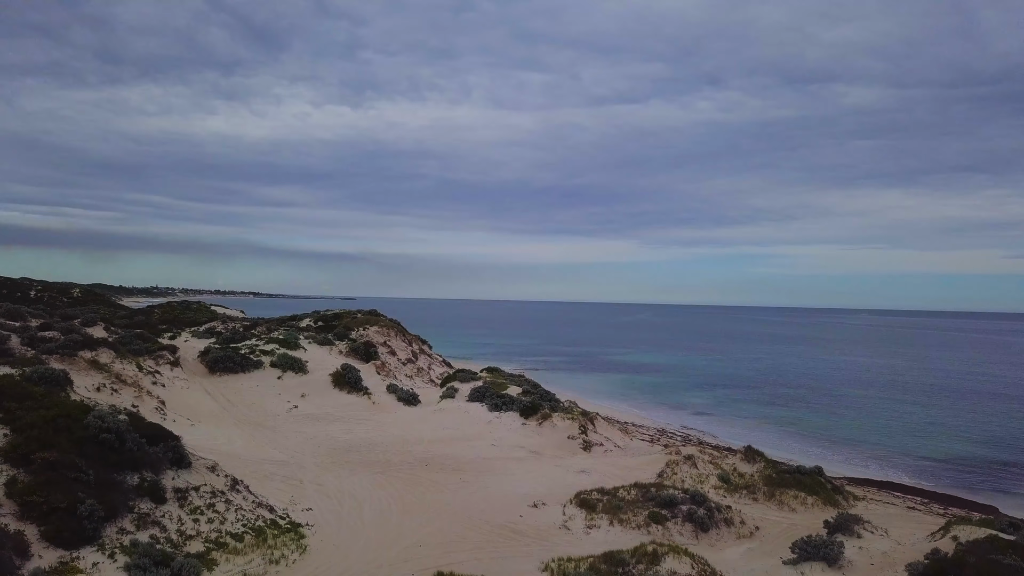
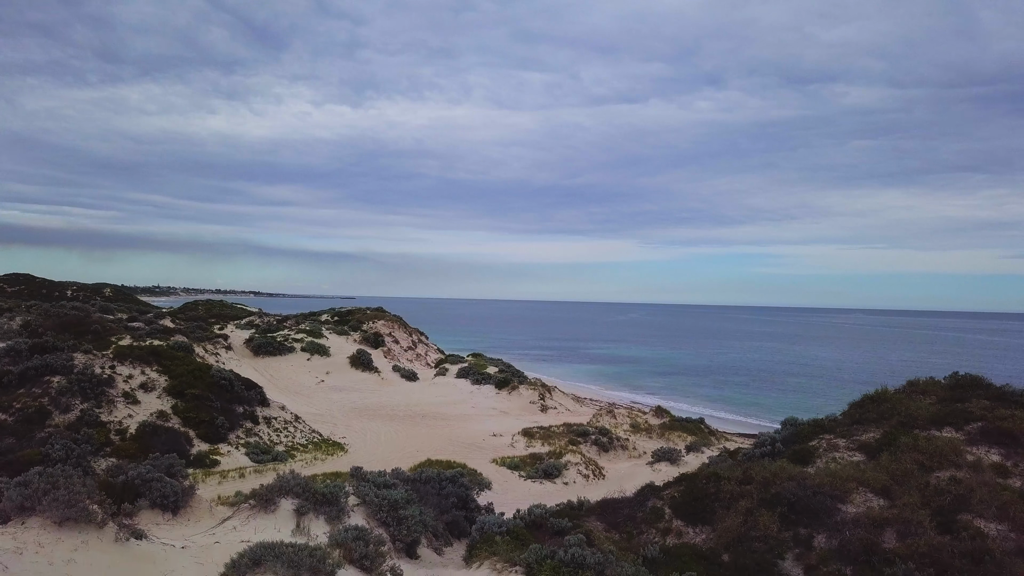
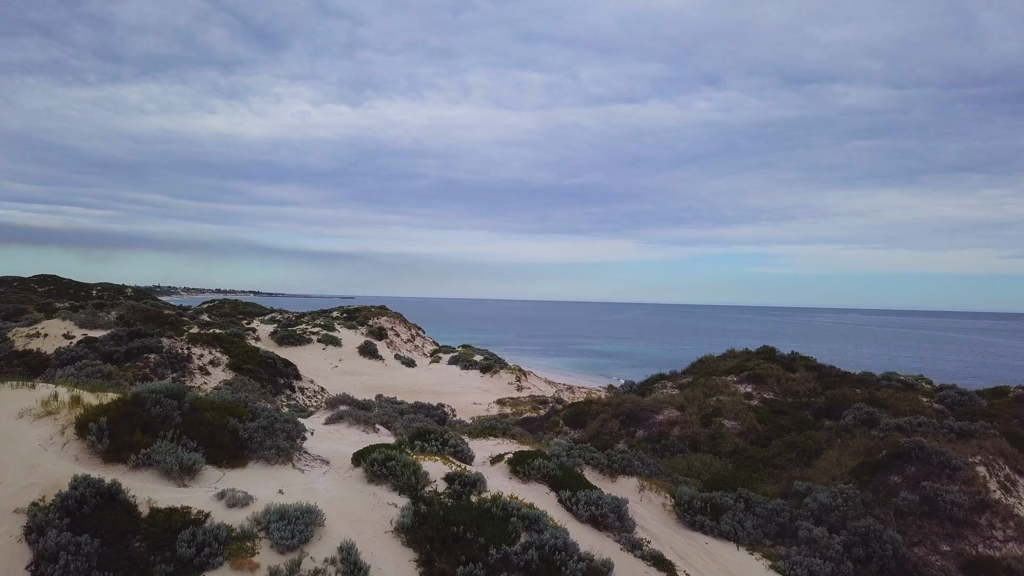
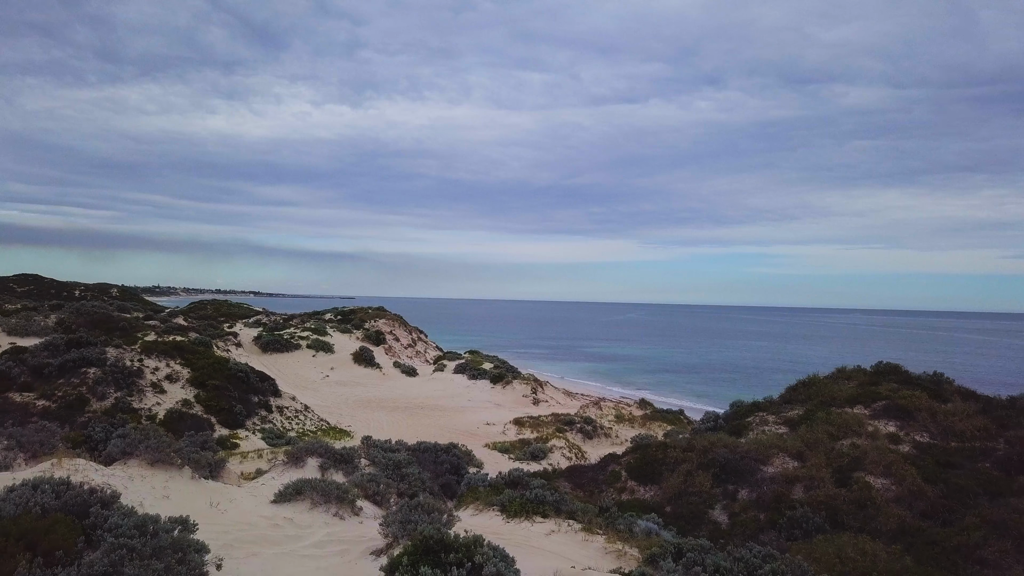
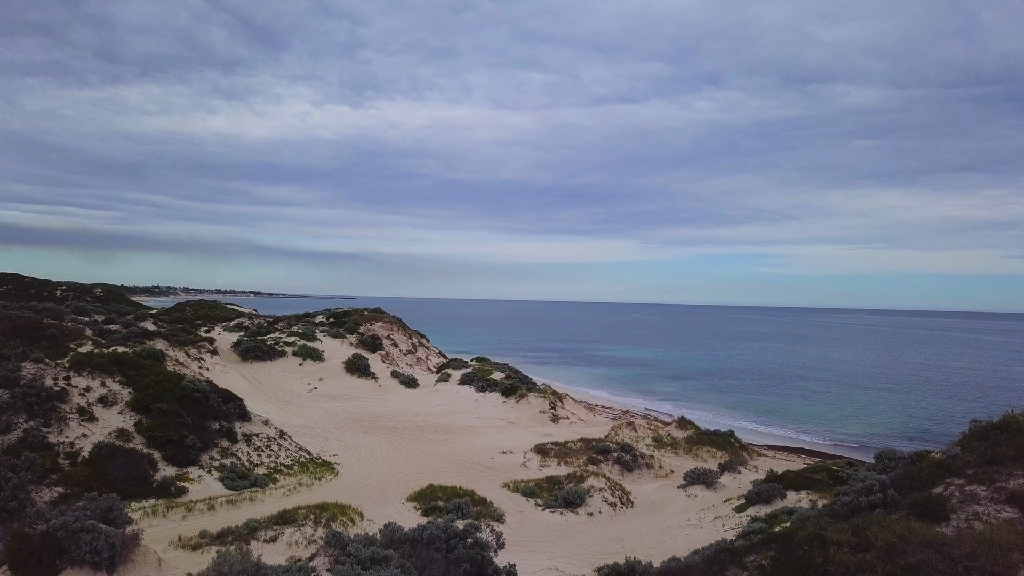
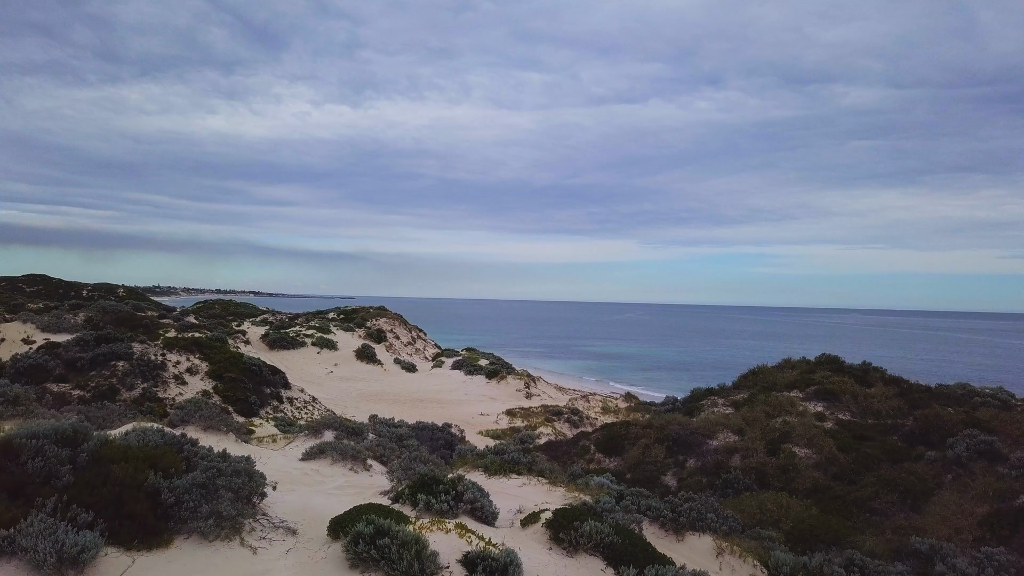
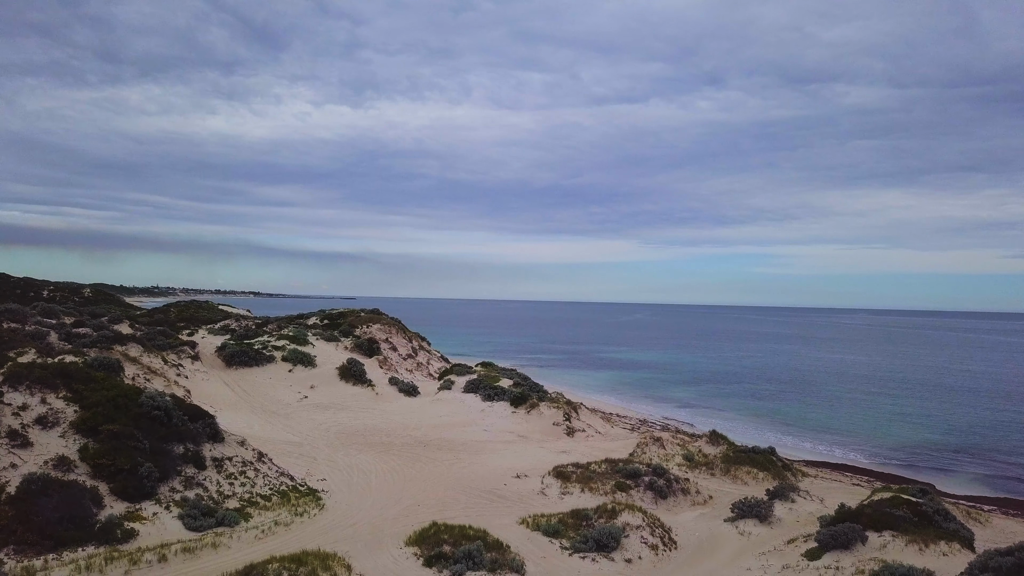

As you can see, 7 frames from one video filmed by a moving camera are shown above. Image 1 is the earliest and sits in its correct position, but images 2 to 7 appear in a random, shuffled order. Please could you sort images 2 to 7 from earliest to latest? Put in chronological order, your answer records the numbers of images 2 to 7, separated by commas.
7, 5, 2, 4, 6, 3
